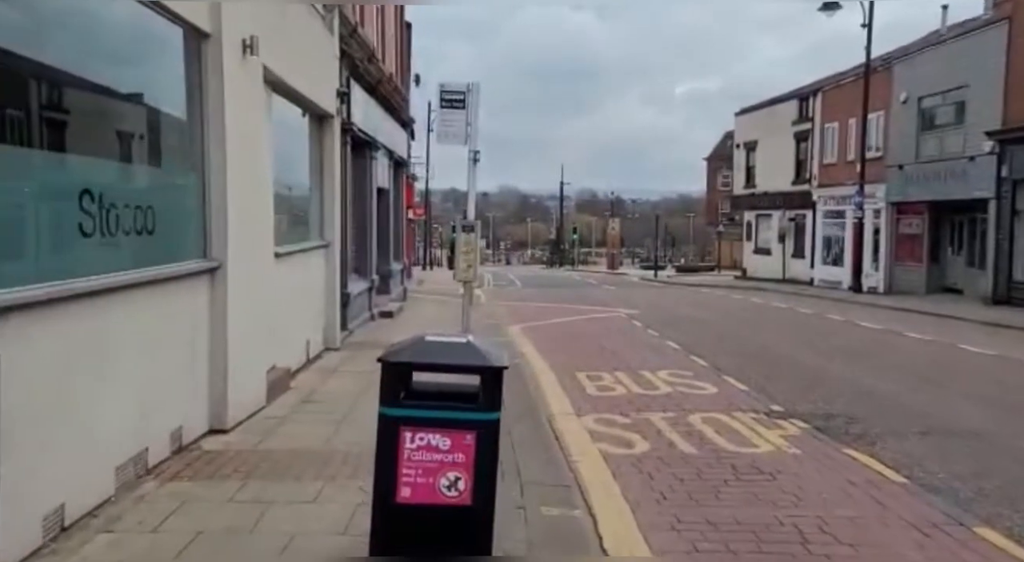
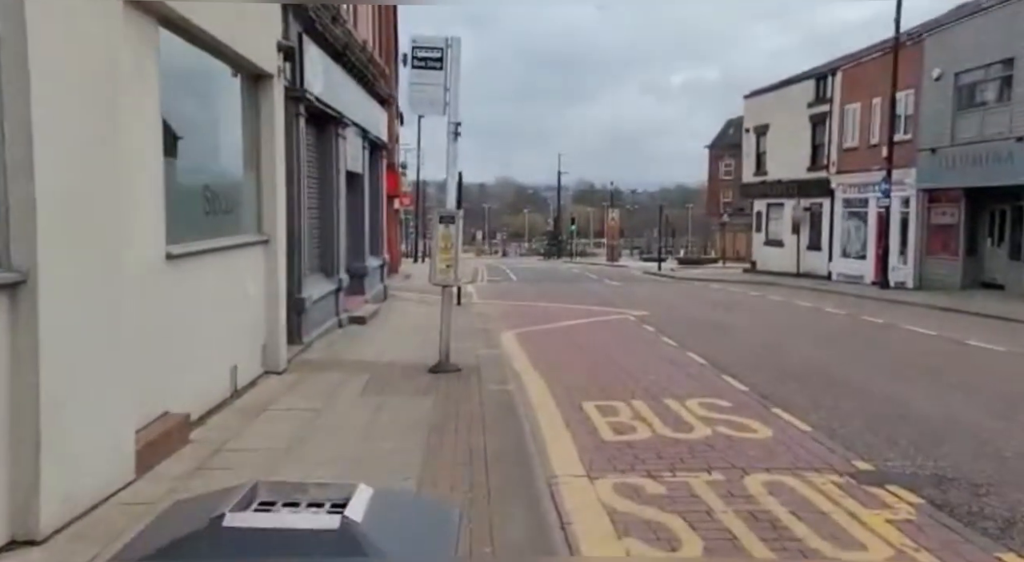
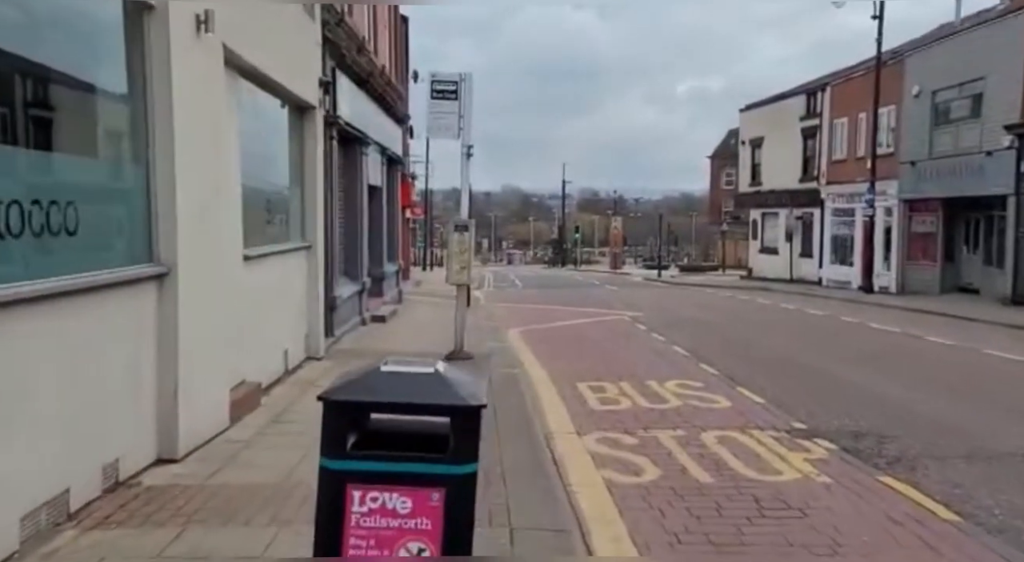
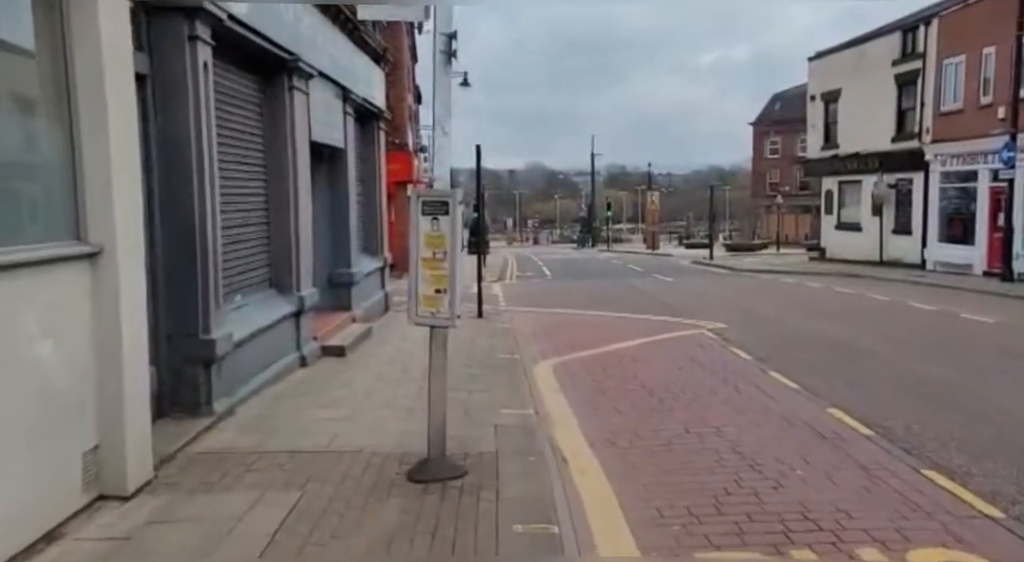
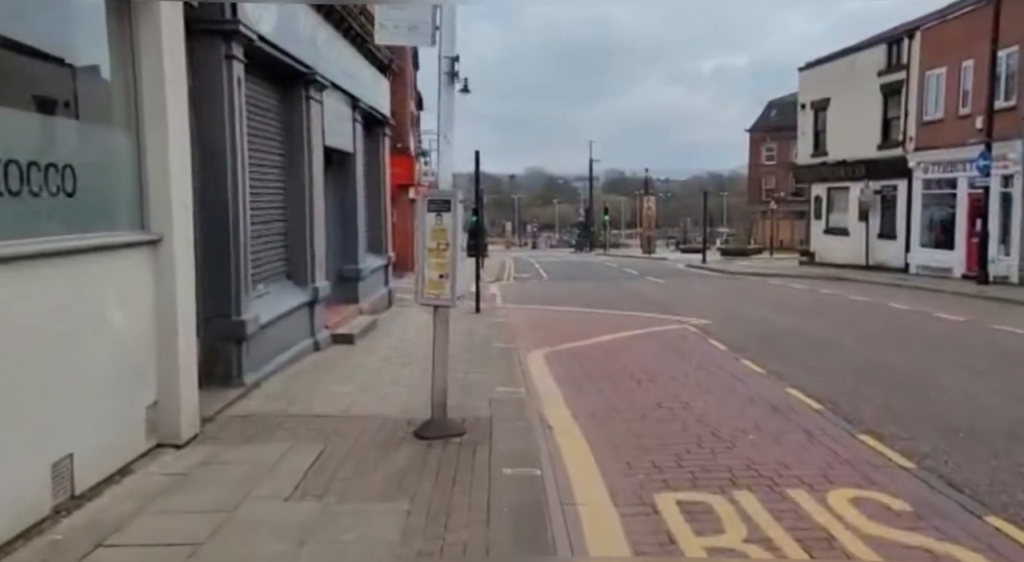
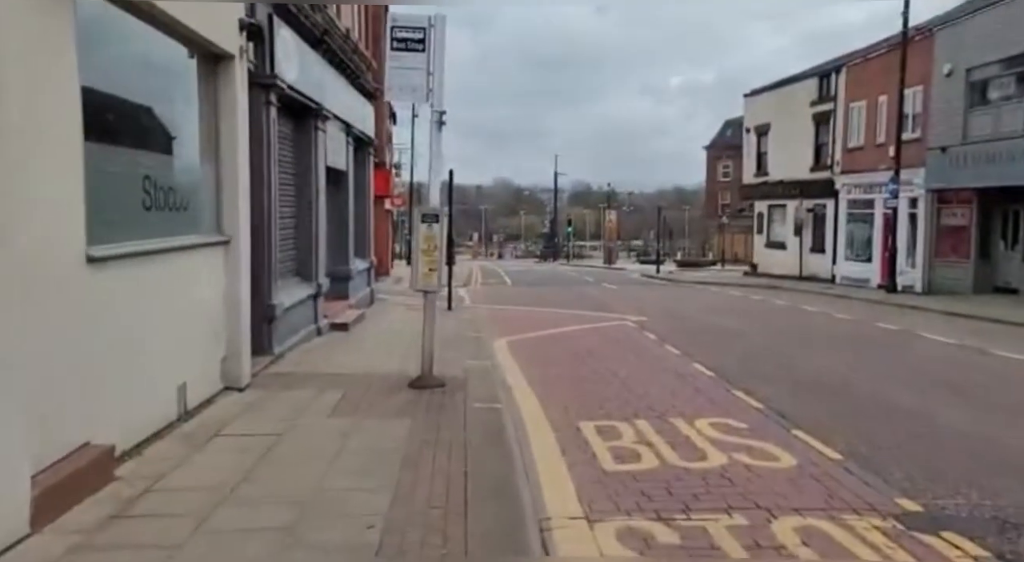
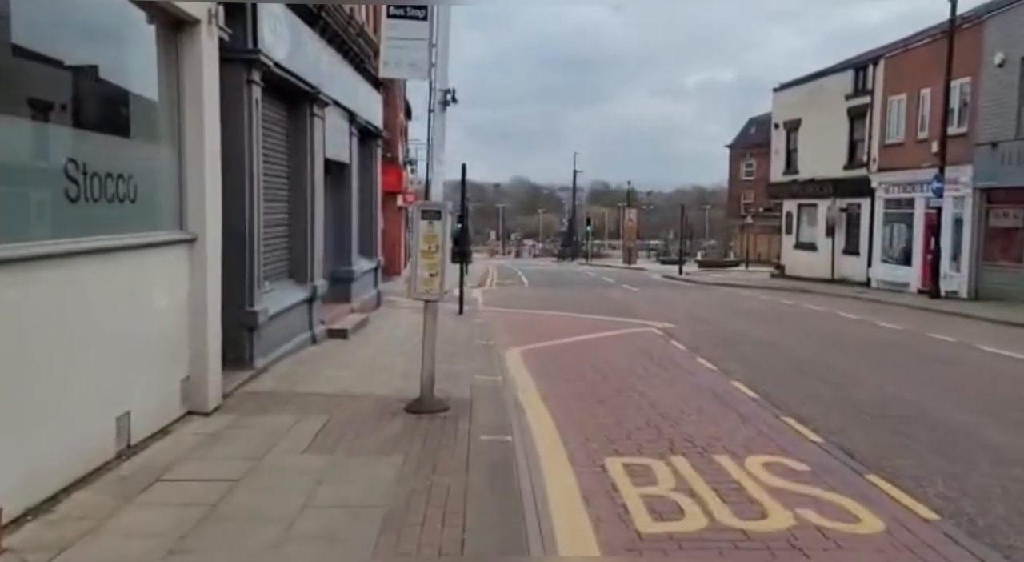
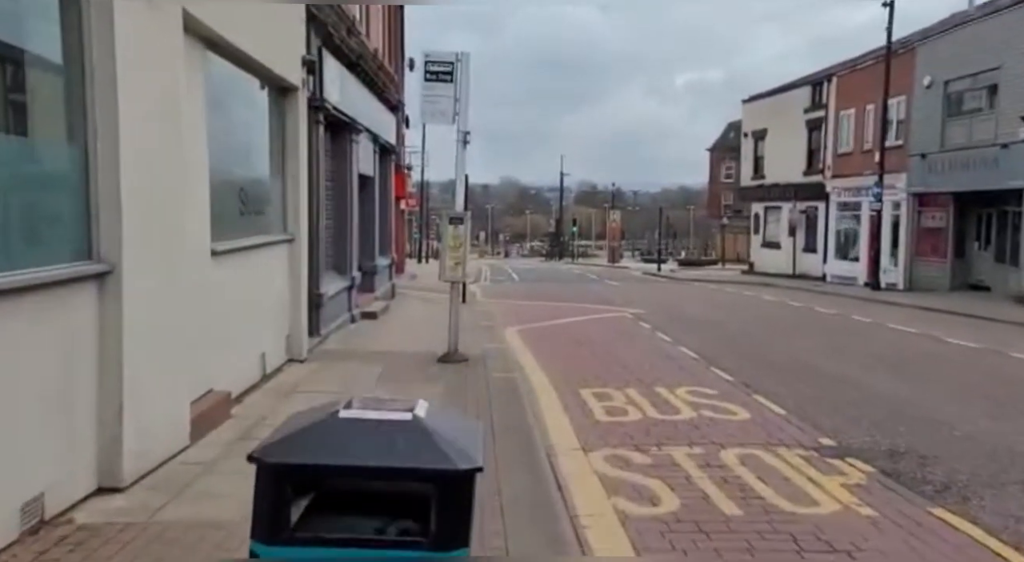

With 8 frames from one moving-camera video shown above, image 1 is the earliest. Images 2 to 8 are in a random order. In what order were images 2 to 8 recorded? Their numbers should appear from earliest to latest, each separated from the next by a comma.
3, 8, 2, 6, 7, 5, 4
